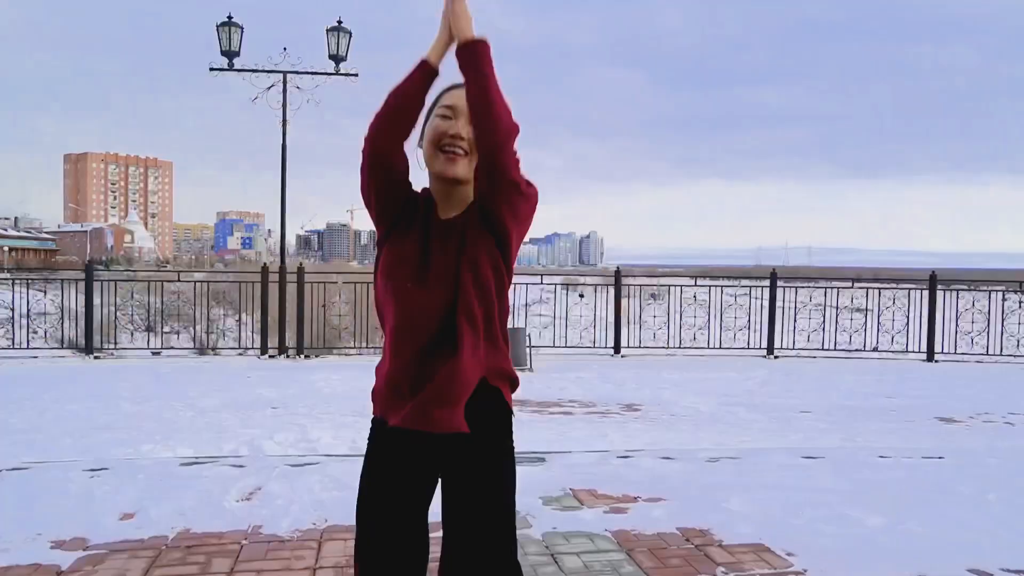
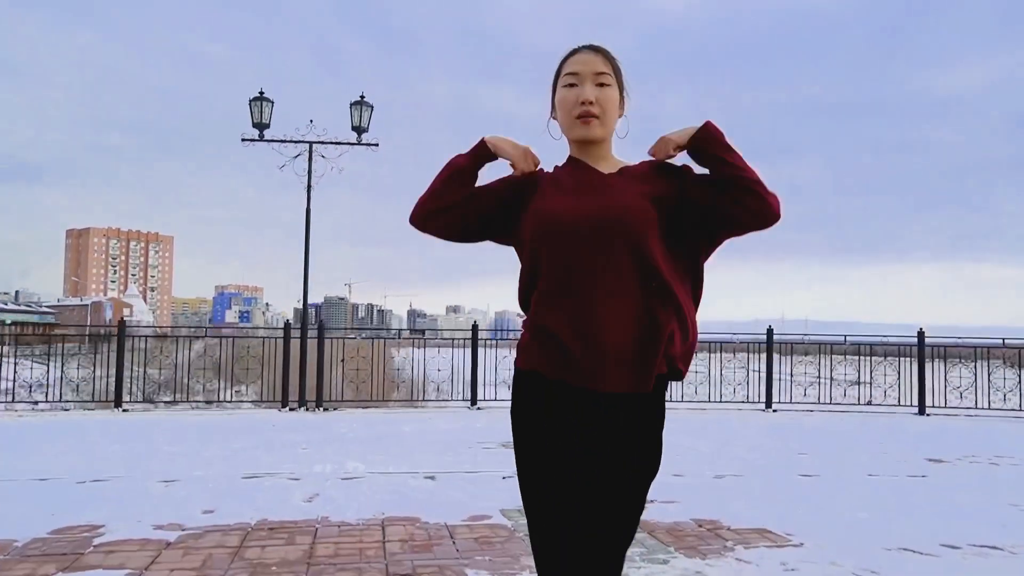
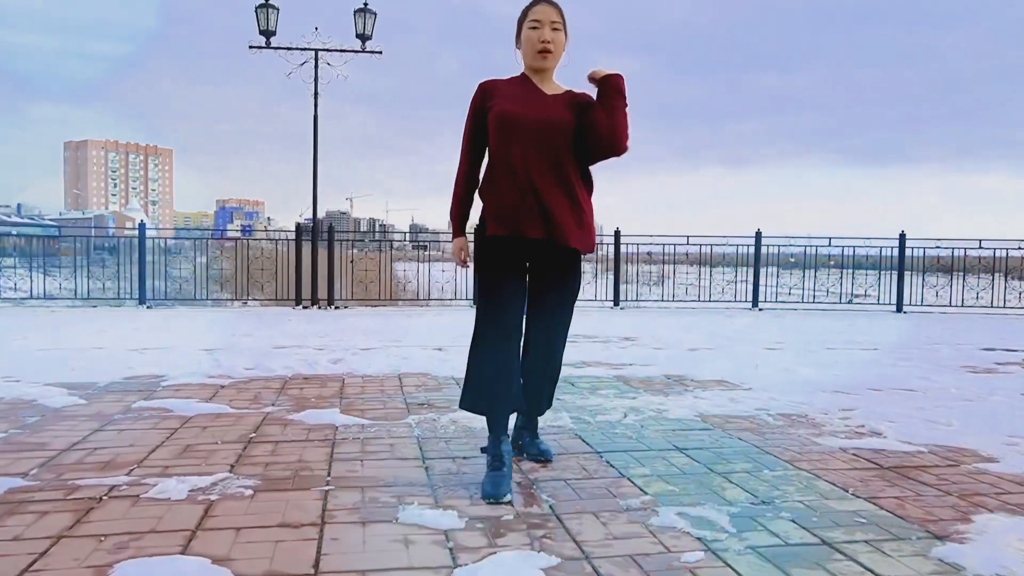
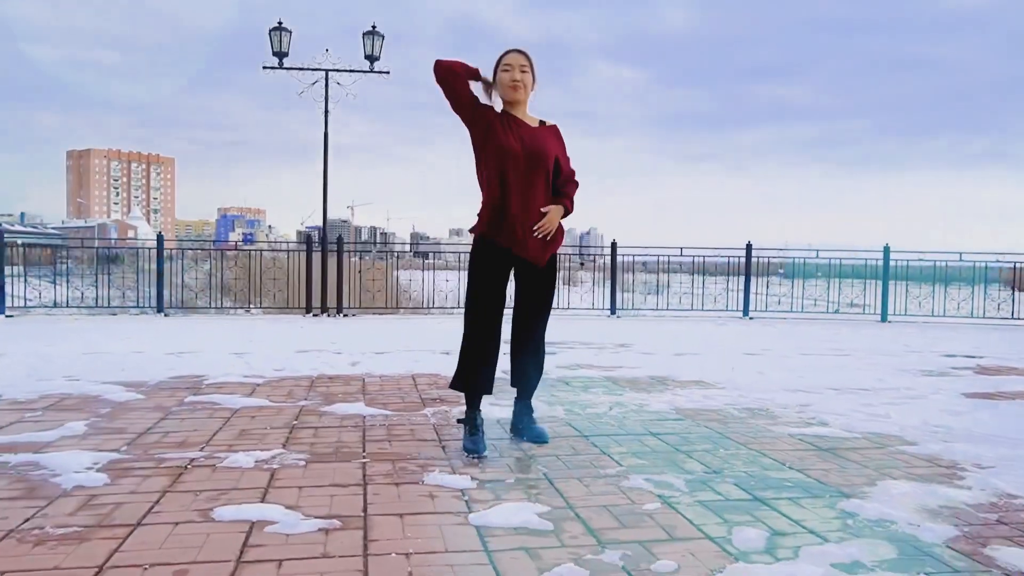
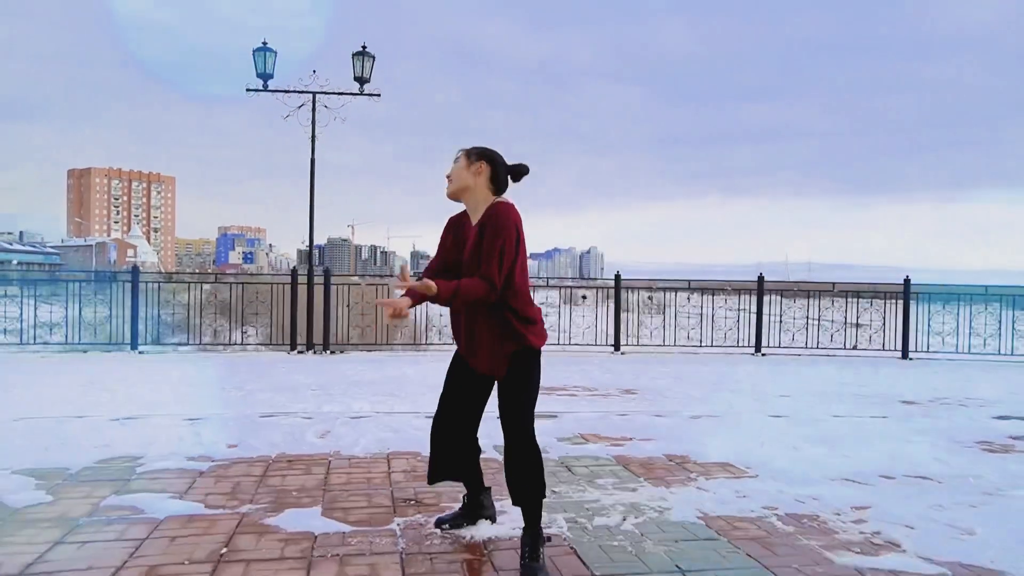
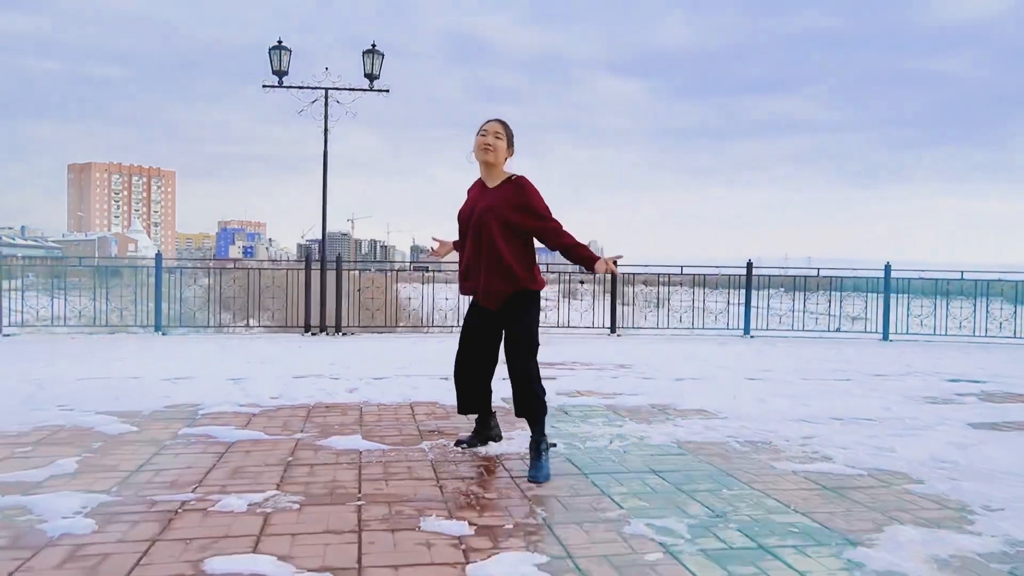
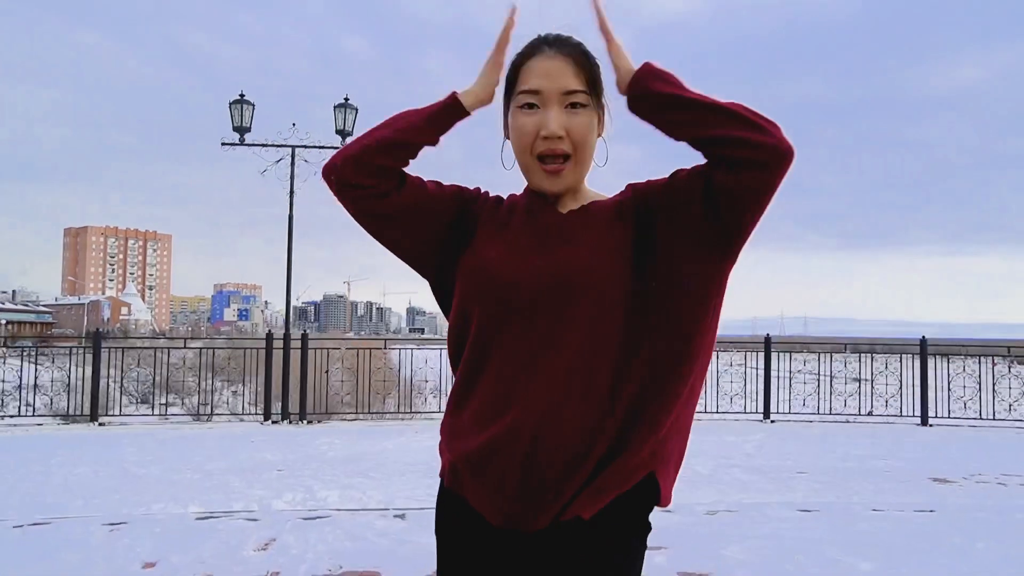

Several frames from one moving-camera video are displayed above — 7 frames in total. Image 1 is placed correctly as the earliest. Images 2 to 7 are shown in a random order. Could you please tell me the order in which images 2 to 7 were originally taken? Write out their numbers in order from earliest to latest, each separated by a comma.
5, 6, 4, 3, 2, 7
